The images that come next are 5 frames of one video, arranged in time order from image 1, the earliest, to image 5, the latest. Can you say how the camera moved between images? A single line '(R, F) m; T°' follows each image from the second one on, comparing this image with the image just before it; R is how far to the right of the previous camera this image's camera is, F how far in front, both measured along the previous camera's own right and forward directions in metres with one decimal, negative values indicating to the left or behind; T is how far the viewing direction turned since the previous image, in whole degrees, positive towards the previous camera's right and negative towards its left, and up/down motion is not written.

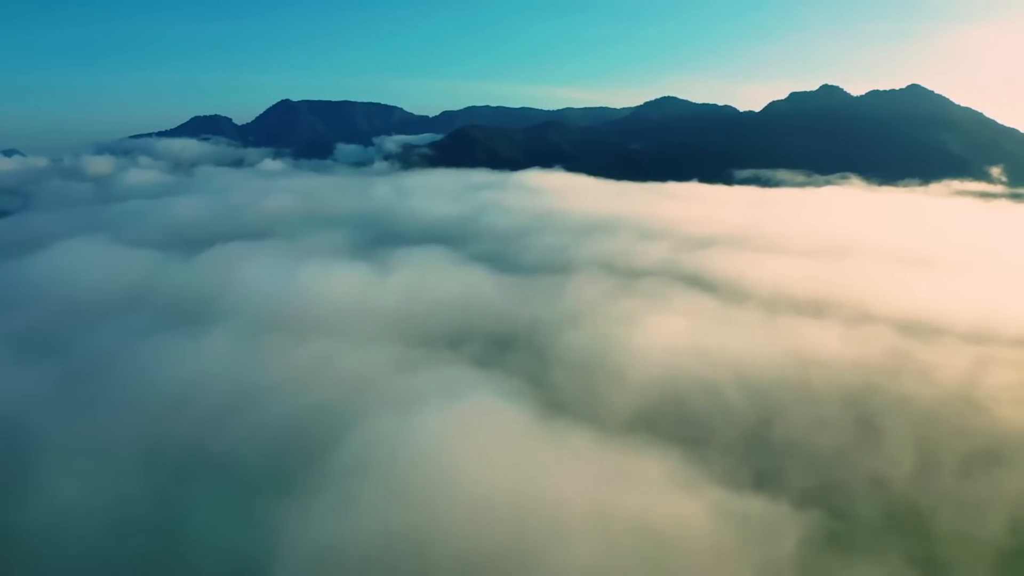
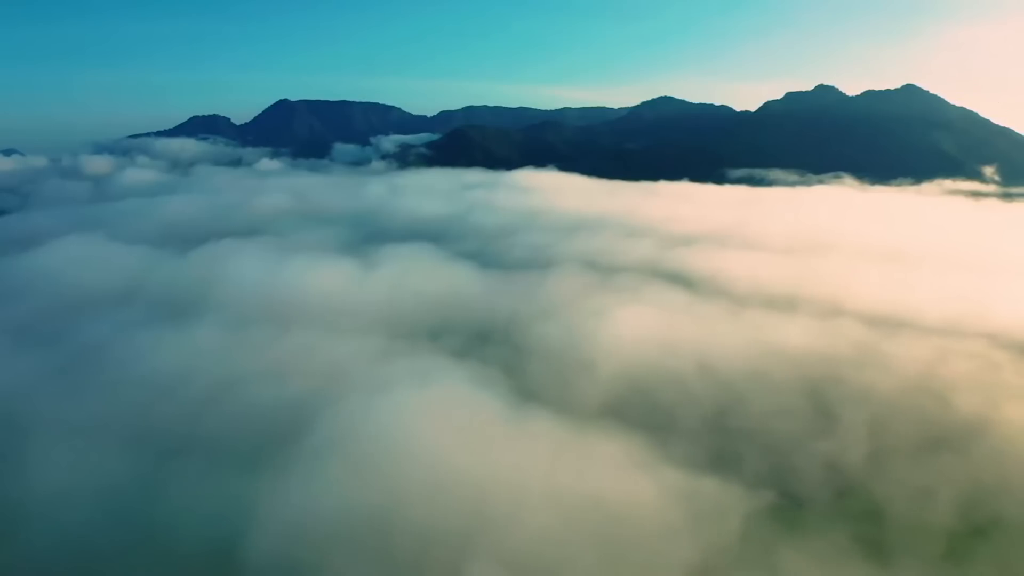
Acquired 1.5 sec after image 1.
(+2.4, -2.2) m; 0°
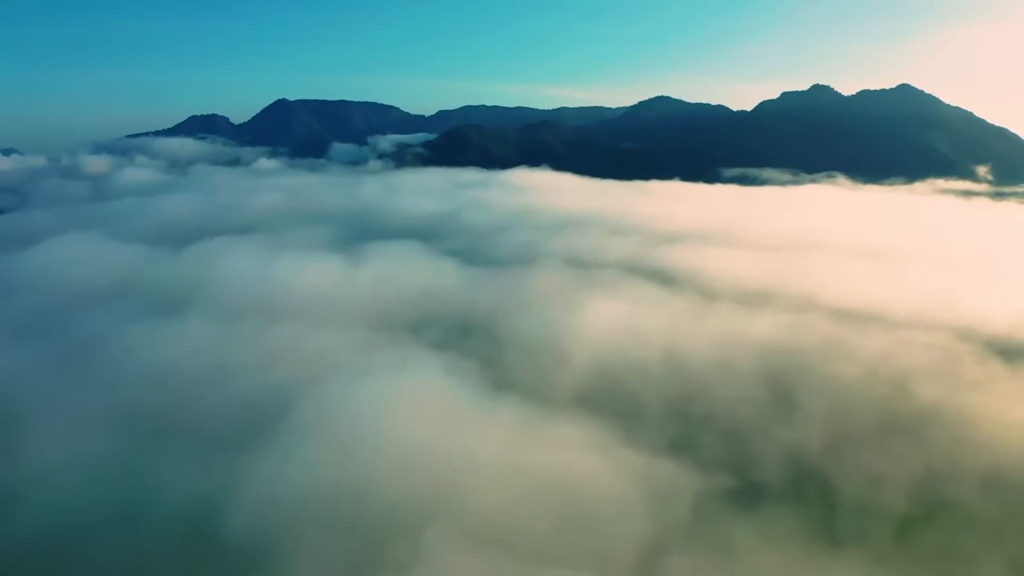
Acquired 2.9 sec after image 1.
(+2.3, -2.4) m; 0°
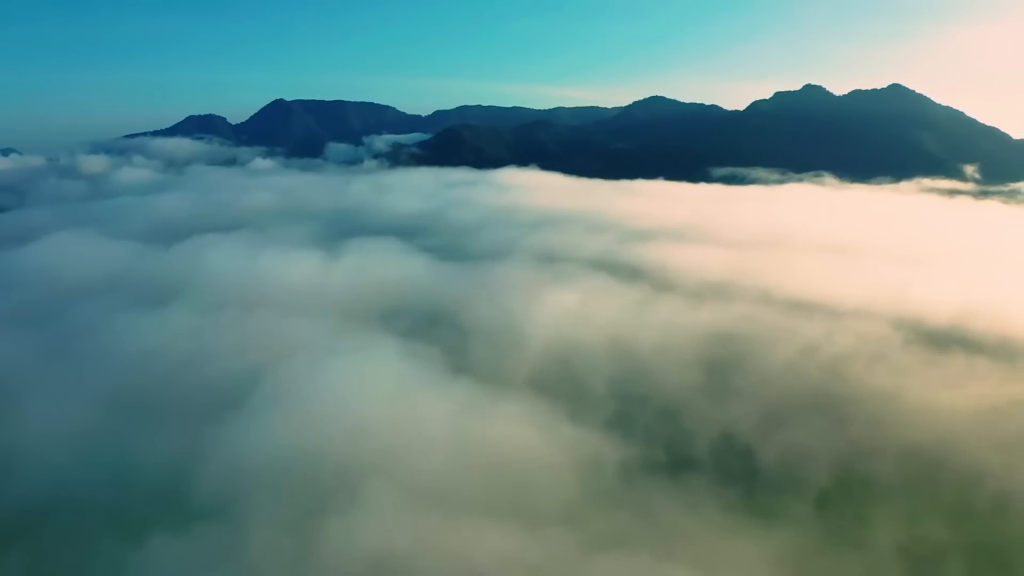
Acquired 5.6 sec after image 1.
(+4.3, -4.4) m; 0°
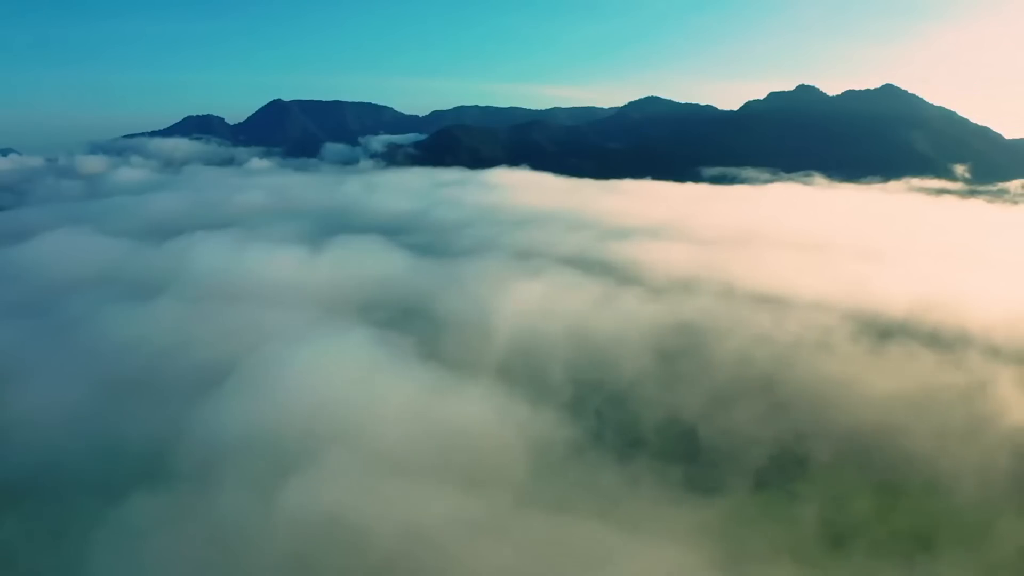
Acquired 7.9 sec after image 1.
(+3.7, -3.6) m; 0°
